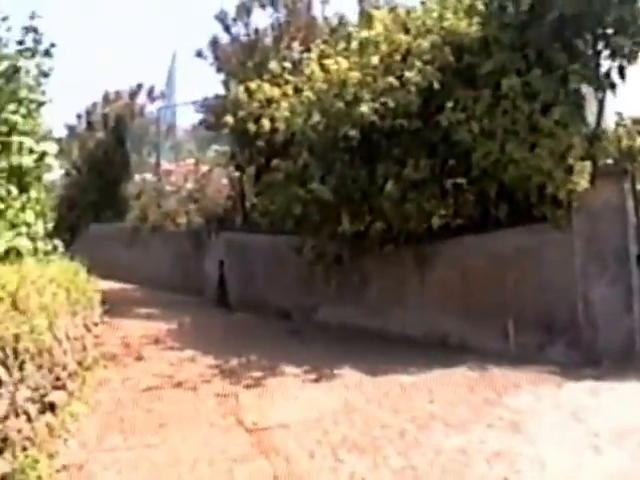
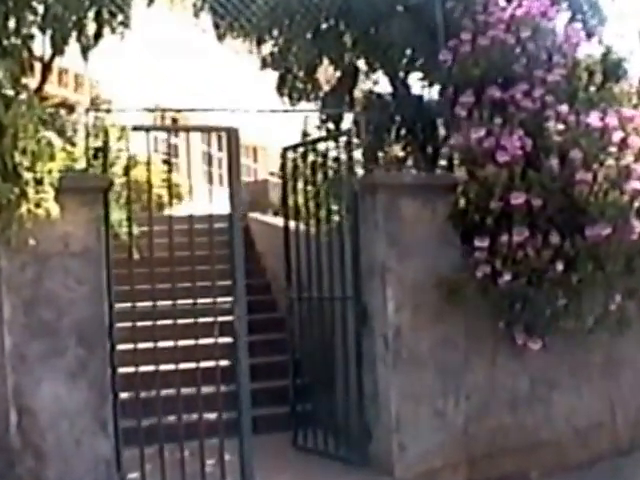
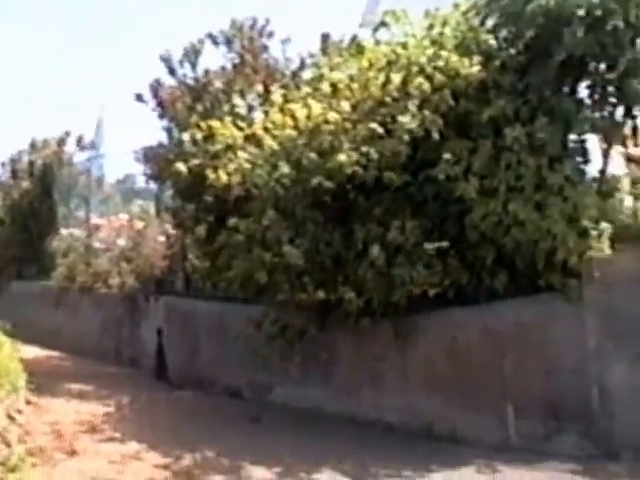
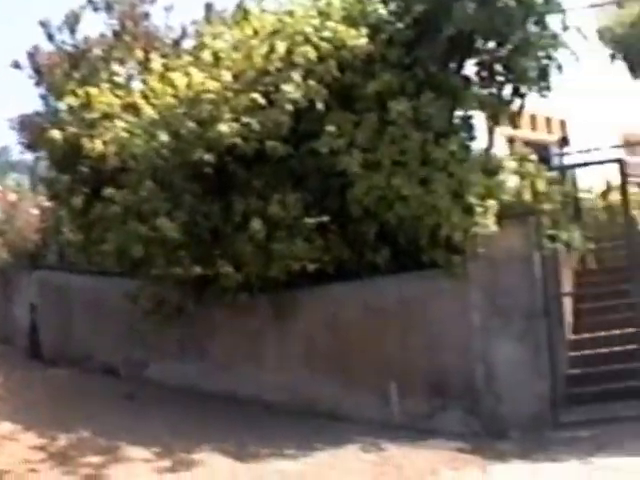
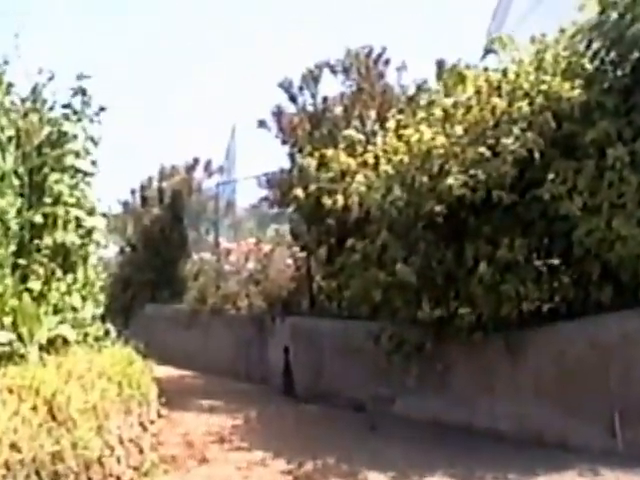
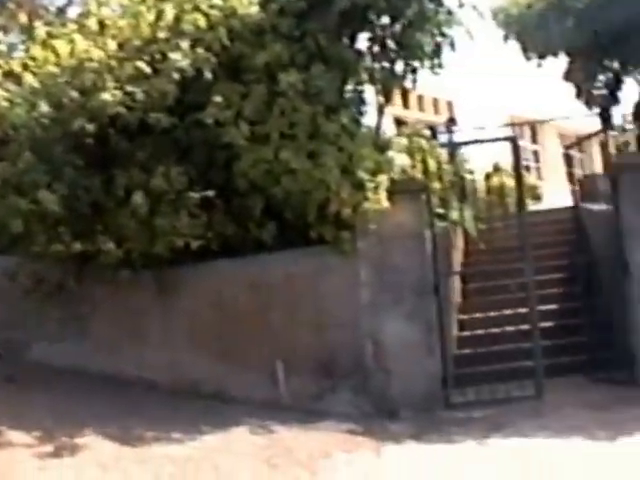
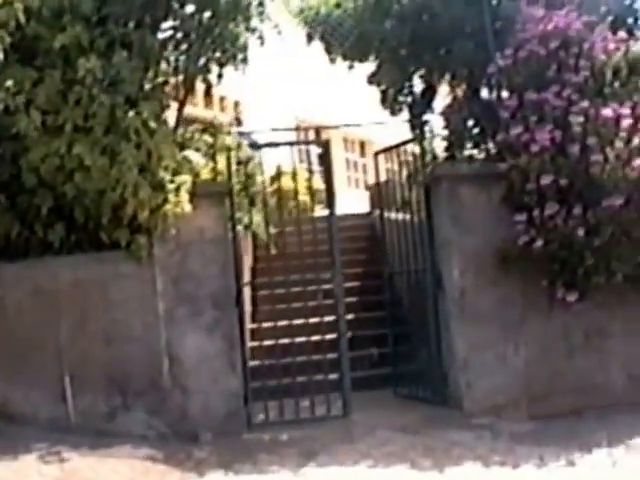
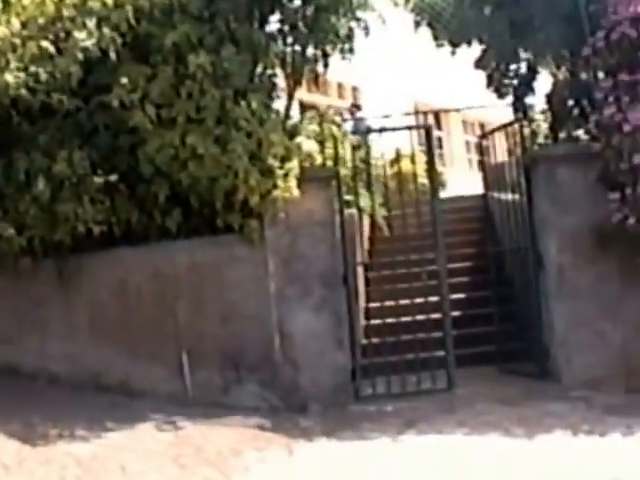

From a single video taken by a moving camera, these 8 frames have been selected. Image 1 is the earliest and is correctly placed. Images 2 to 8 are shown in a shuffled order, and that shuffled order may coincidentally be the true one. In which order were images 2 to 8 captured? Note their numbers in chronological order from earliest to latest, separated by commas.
5, 3, 4, 6, 8, 7, 2
